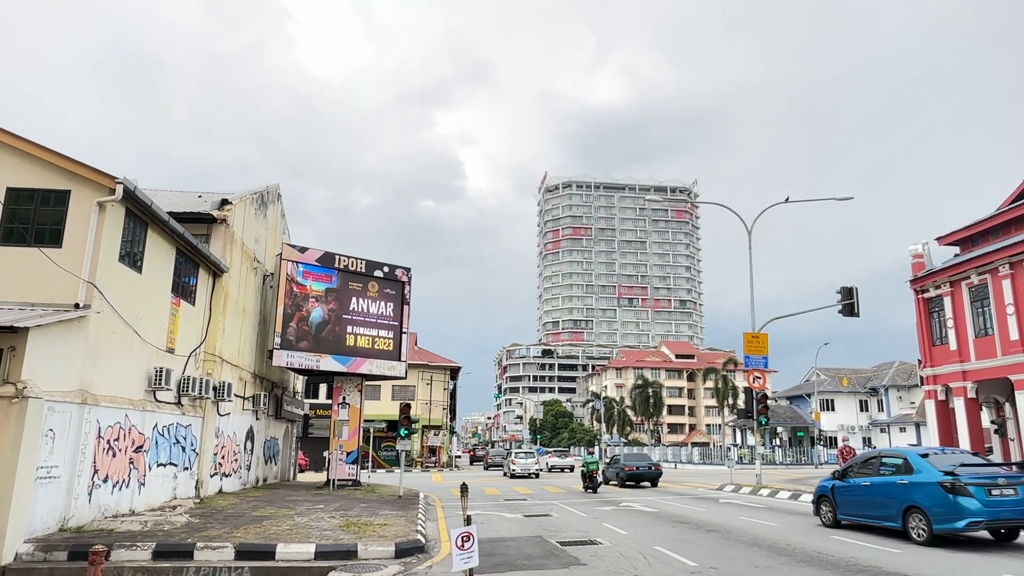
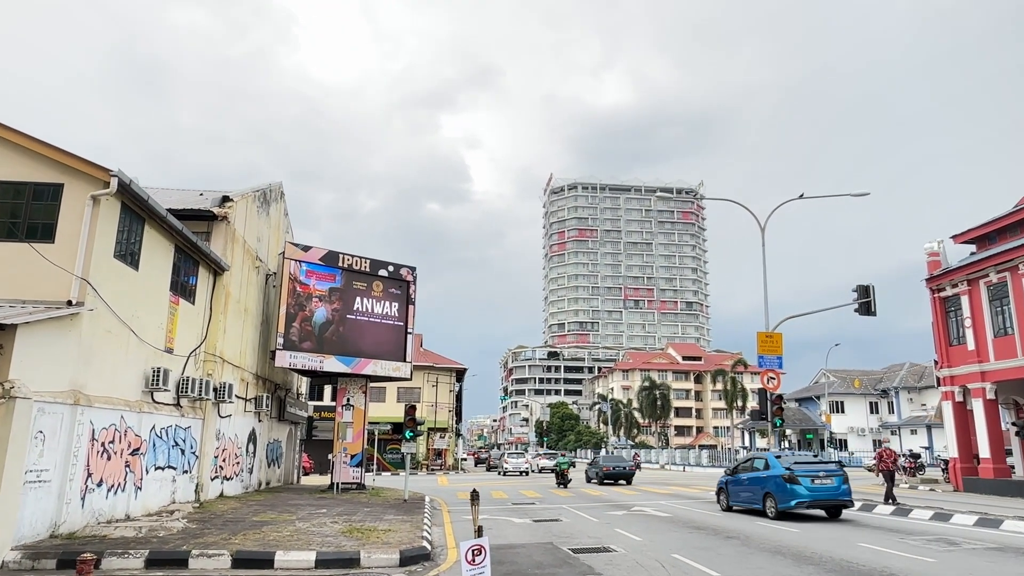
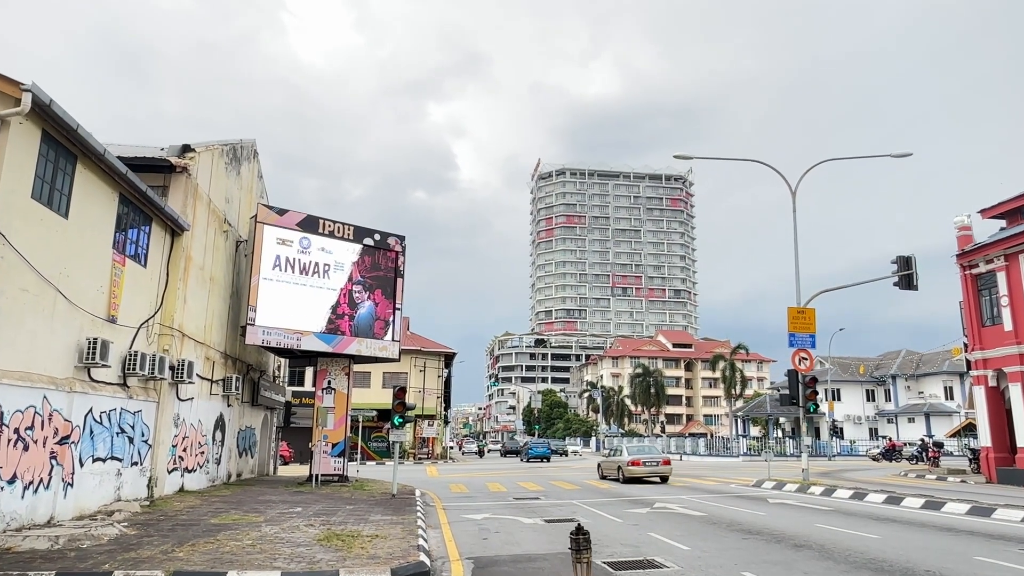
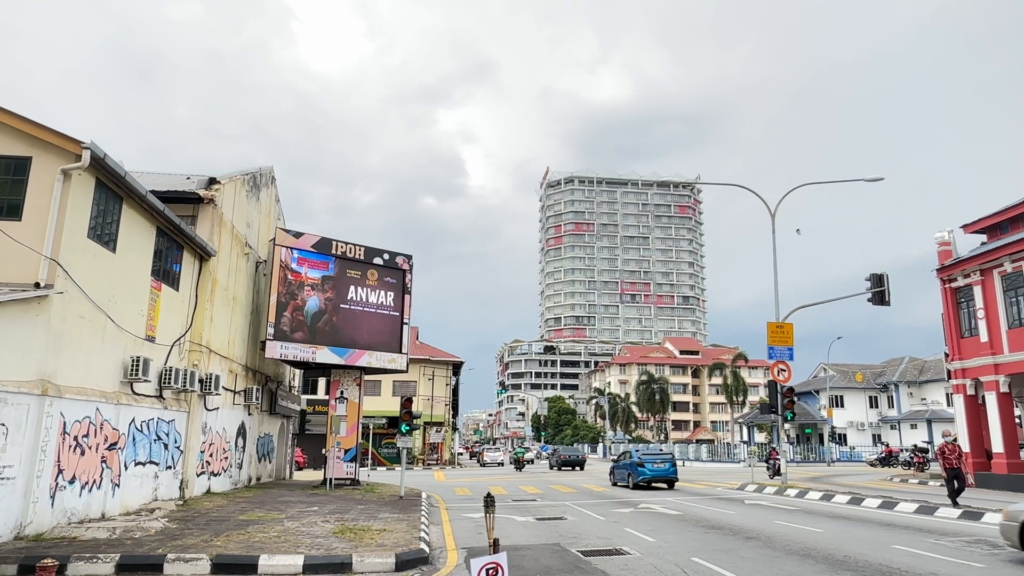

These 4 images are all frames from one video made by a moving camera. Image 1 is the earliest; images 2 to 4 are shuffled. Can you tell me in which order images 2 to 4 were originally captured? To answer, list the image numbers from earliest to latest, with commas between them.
2, 4, 3
